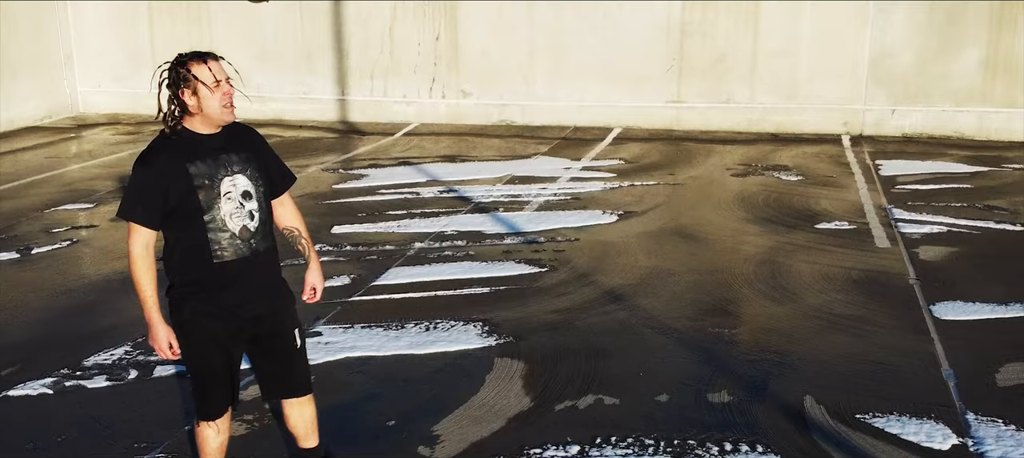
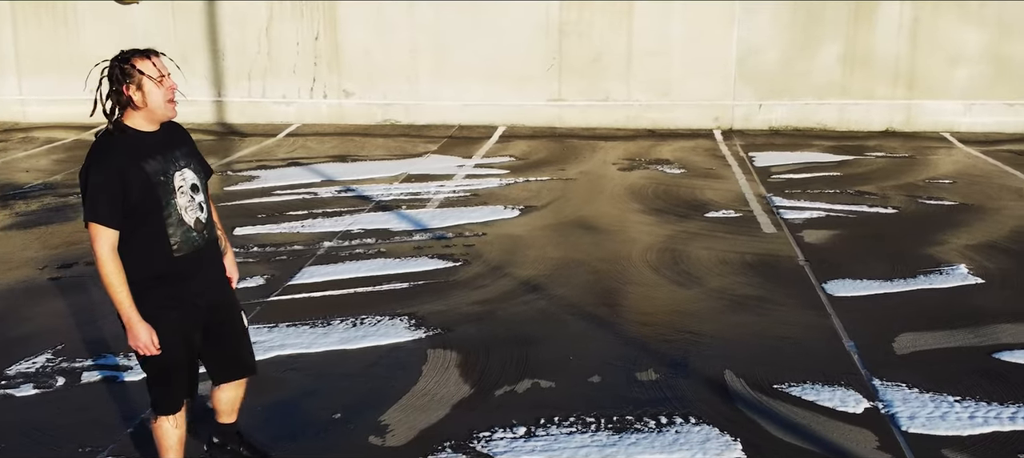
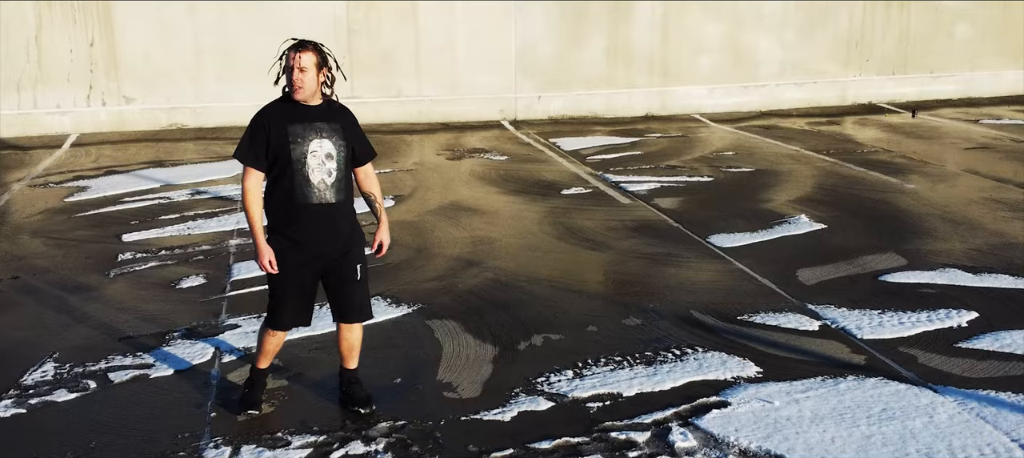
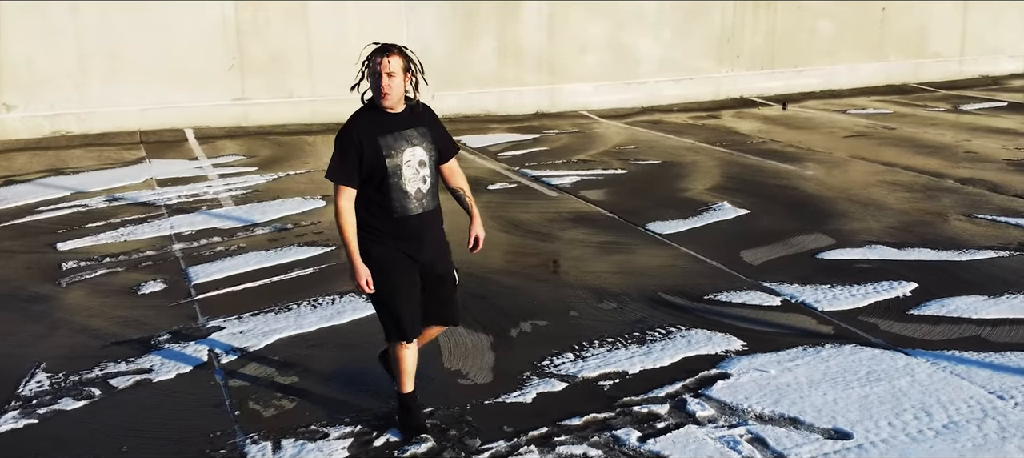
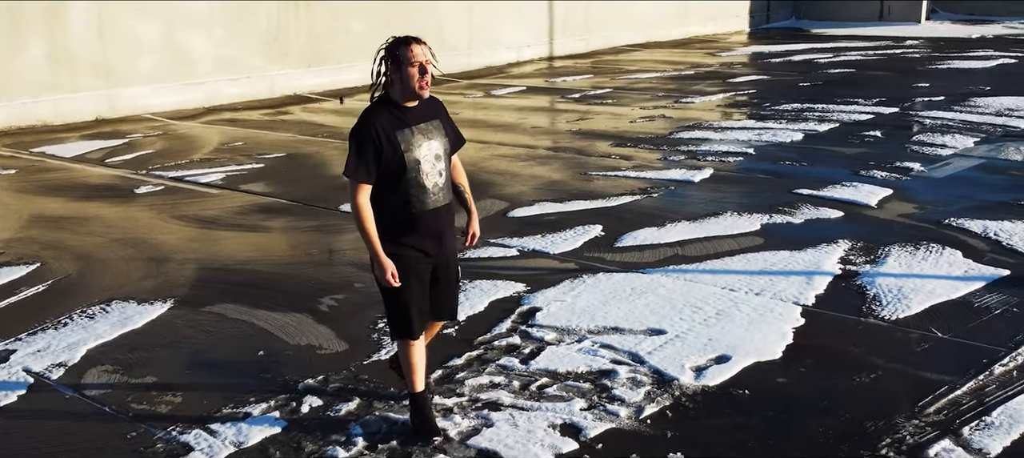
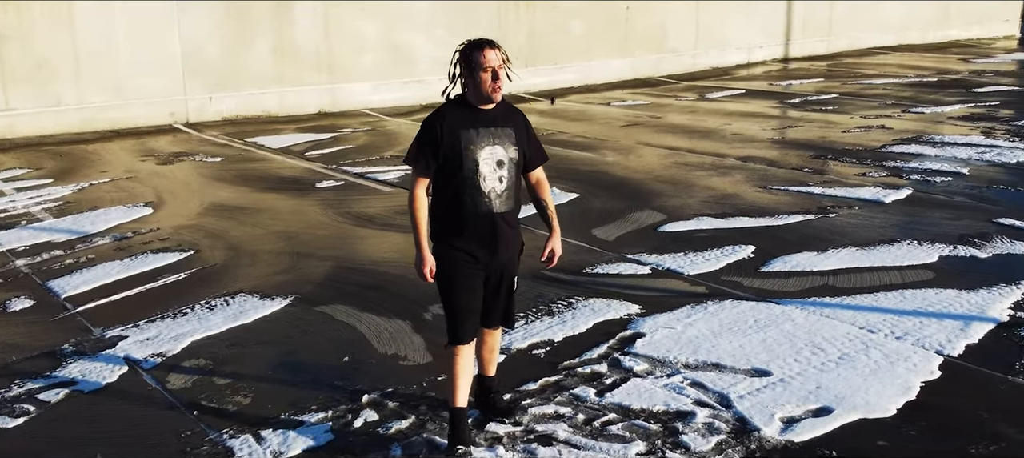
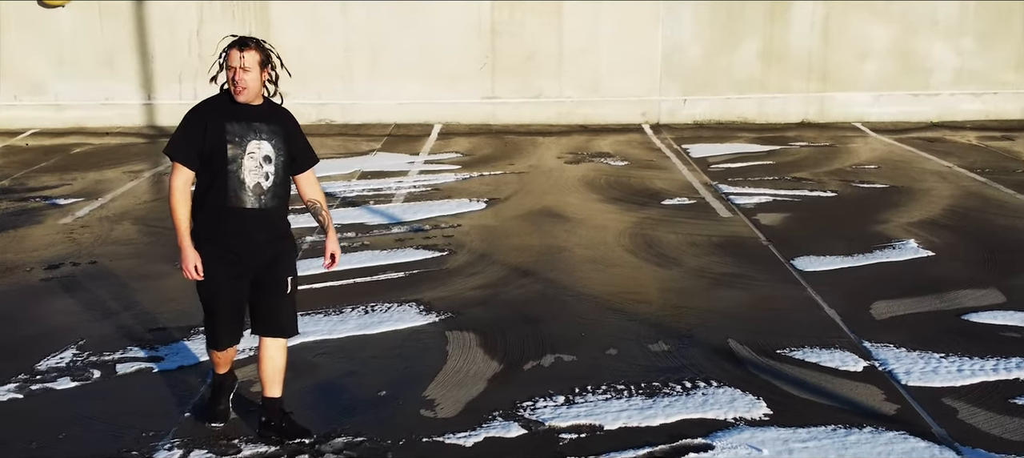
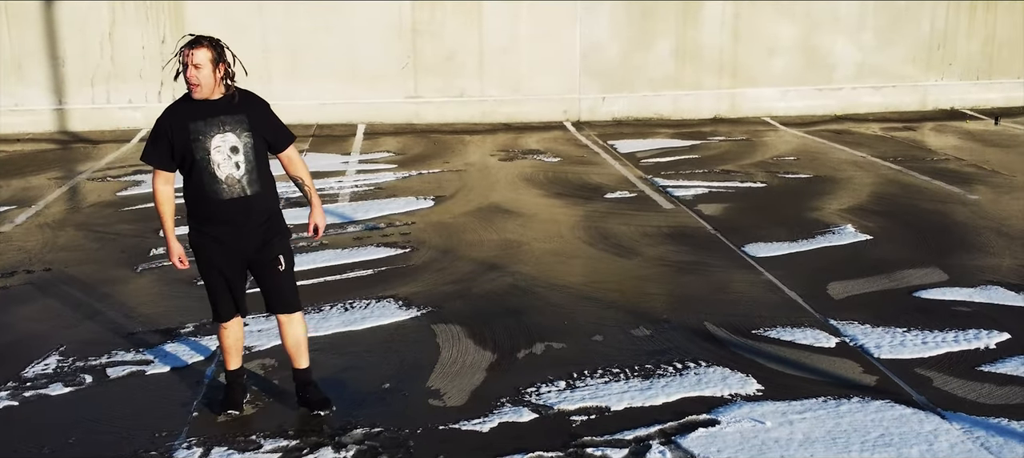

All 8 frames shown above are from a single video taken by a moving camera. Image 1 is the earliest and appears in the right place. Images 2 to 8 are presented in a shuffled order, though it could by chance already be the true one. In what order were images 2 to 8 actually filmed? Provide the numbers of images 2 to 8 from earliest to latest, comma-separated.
2, 7, 8, 3, 4, 6, 5
